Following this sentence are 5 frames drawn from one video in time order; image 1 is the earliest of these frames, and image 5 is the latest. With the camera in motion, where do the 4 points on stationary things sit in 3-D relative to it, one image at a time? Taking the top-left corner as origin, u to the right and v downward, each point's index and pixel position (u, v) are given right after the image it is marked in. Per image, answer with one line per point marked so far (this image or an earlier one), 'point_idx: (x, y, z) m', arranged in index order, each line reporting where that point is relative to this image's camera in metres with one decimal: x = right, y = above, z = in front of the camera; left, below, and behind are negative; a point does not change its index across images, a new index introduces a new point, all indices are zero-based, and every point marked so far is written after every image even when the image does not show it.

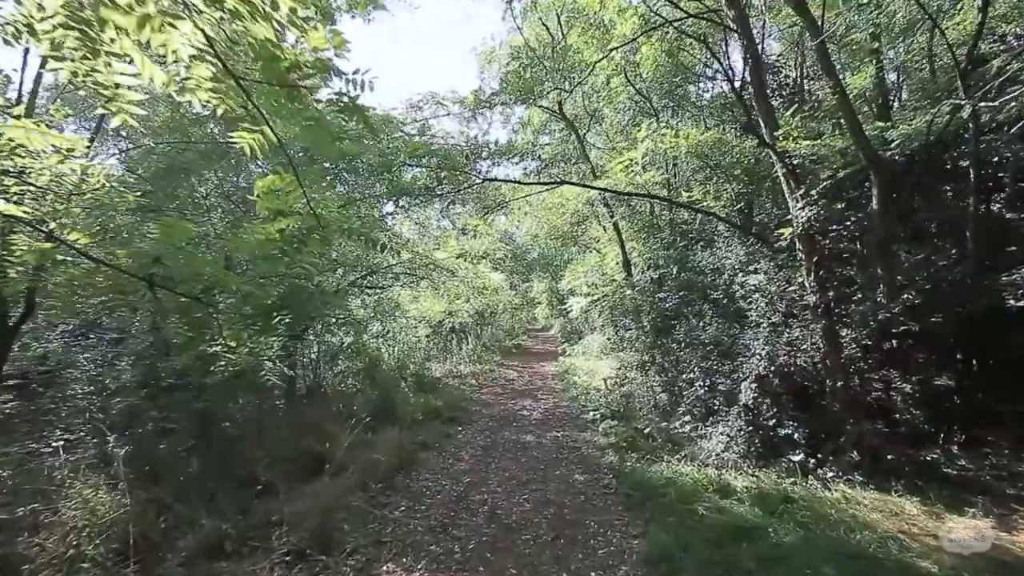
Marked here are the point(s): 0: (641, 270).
0: (+2.6, +0.3, +9.9) m
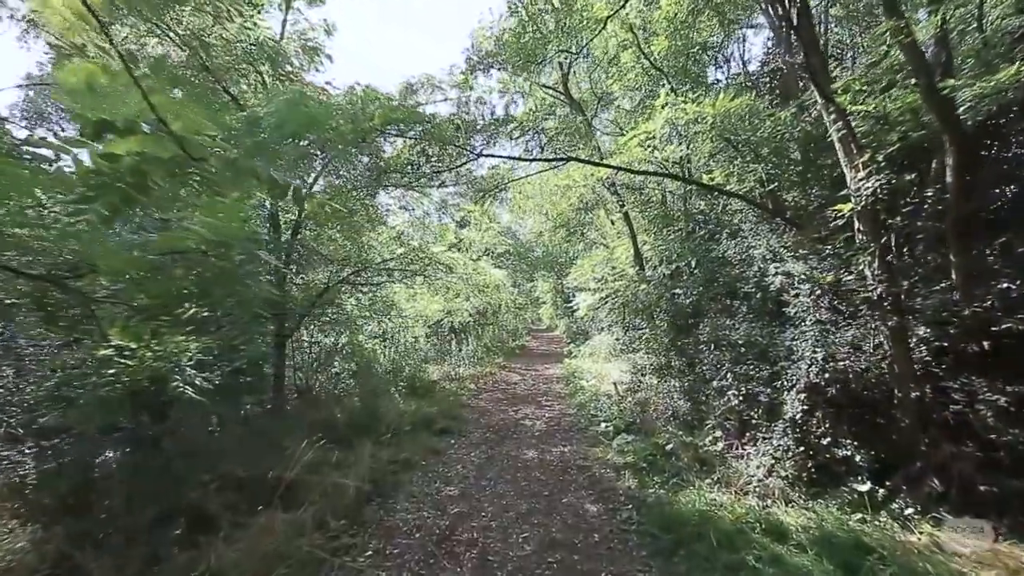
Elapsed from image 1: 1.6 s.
0: (+2.6, +0.4, +9.0) m
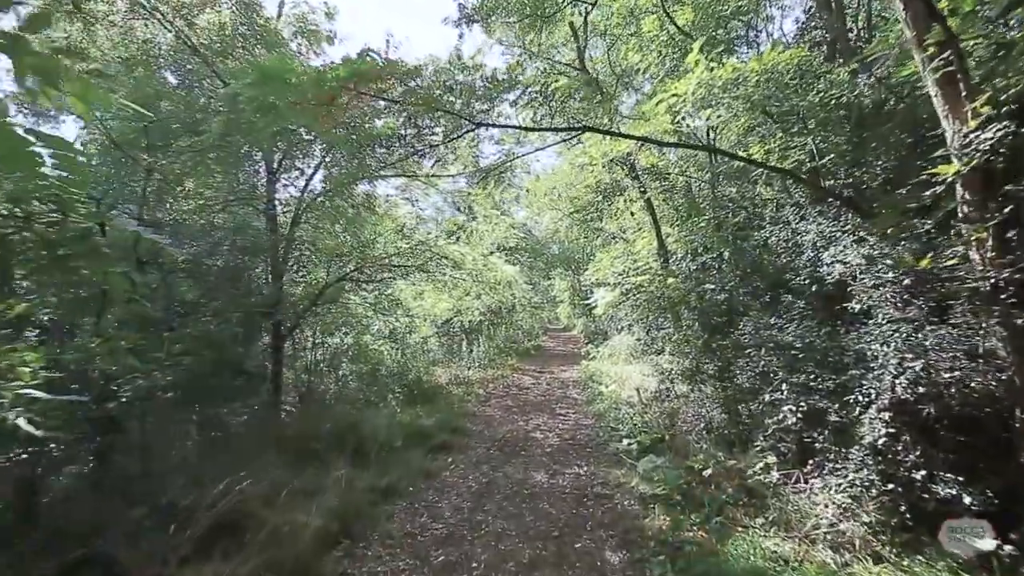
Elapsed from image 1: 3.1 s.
0: (+2.7, +0.4, +8.0) m
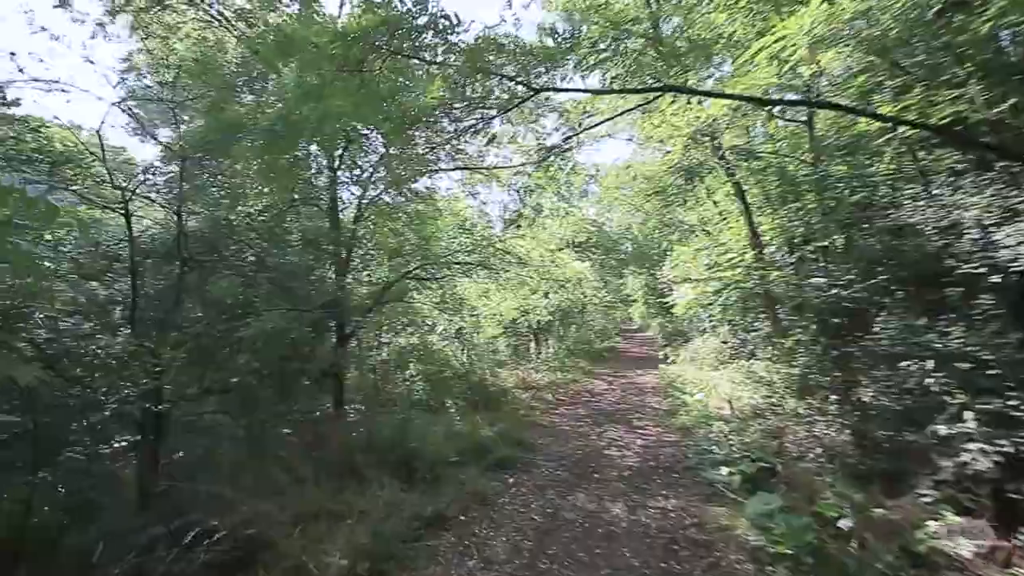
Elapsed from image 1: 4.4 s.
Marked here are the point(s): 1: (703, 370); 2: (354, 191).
0: (+3.7, +0.5, +6.7) m
1: (+3.8, -1.6, +9.7) m
2: (-2.4, +1.5, +7.1) m
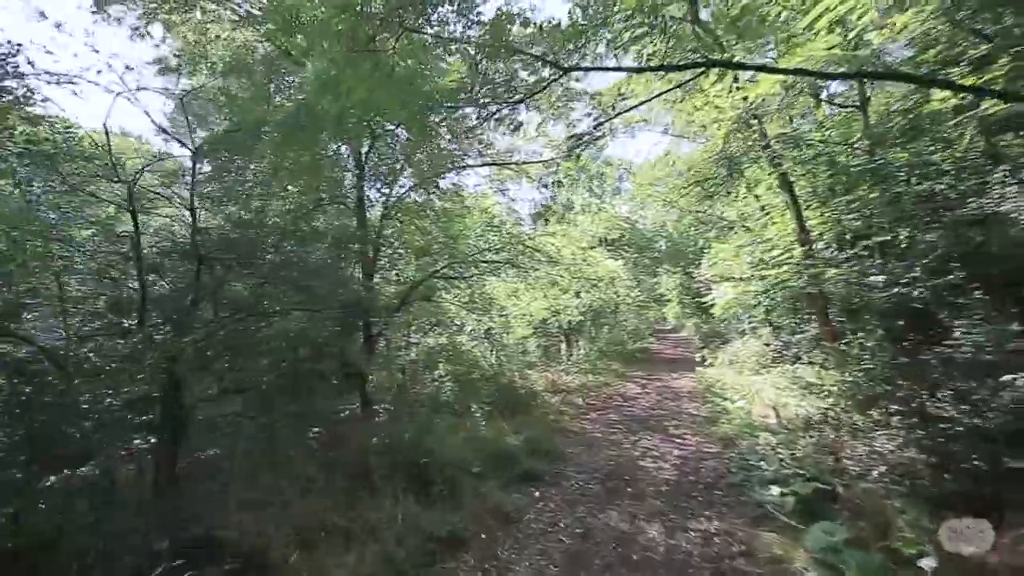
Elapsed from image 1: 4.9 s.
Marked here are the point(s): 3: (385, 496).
0: (+4.1, +0.5, +6.1) m
1: (+4.4, -1.6, +9.1) m
2: (-2.0, +1.5, +6.9) m
3: (-1.5, -2.5, +5.9) m
